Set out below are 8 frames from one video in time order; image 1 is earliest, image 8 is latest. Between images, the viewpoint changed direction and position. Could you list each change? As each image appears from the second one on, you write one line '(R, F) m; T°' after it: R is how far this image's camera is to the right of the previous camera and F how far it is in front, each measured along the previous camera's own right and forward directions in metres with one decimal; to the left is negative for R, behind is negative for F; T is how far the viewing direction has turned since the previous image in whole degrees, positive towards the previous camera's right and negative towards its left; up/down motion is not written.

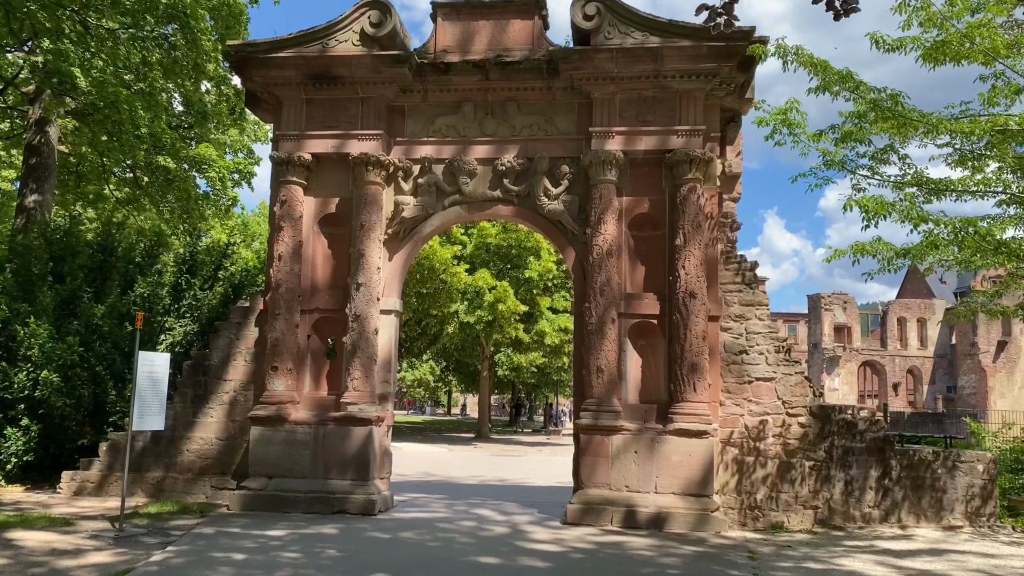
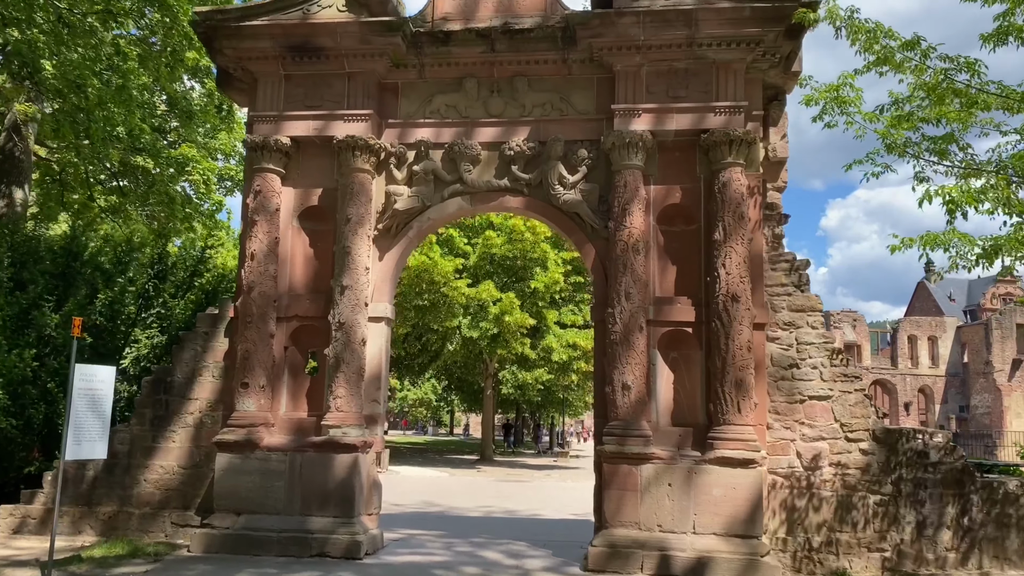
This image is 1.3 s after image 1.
(-0.1, +1.6) m; 0°
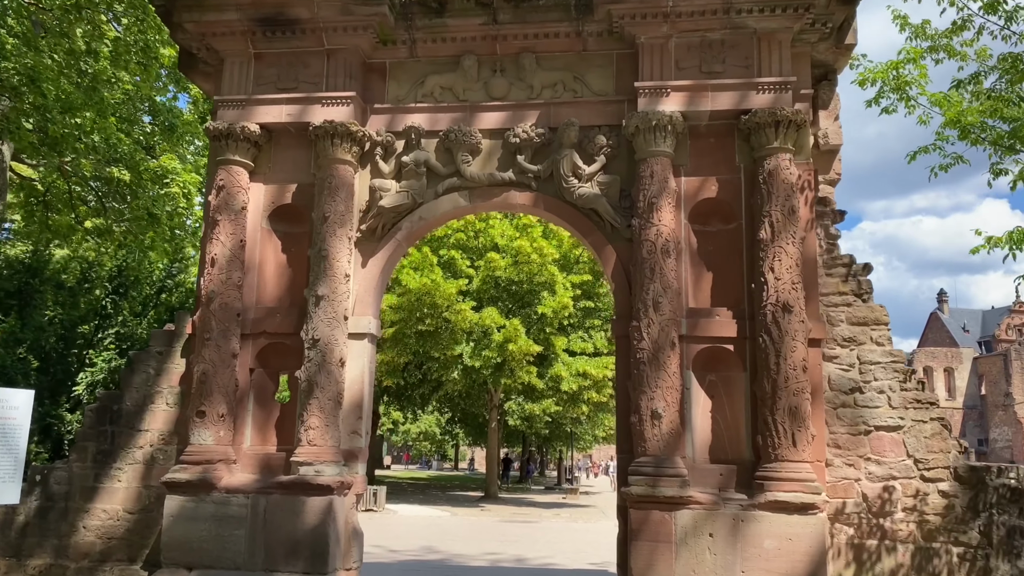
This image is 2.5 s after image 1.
(0.0, +1.5) m; 0°
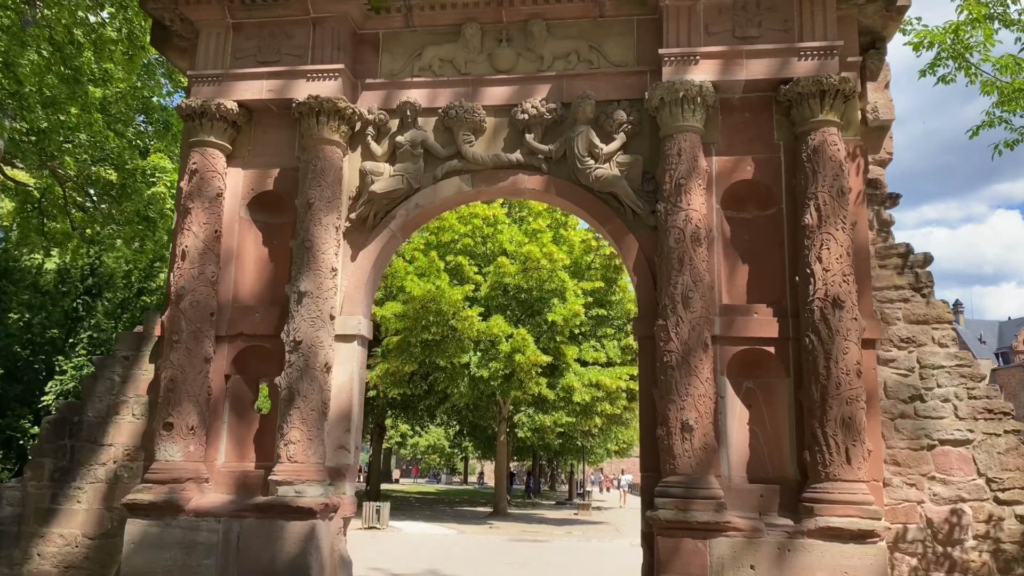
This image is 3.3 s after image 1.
(0.0, +1.0) m; -1°
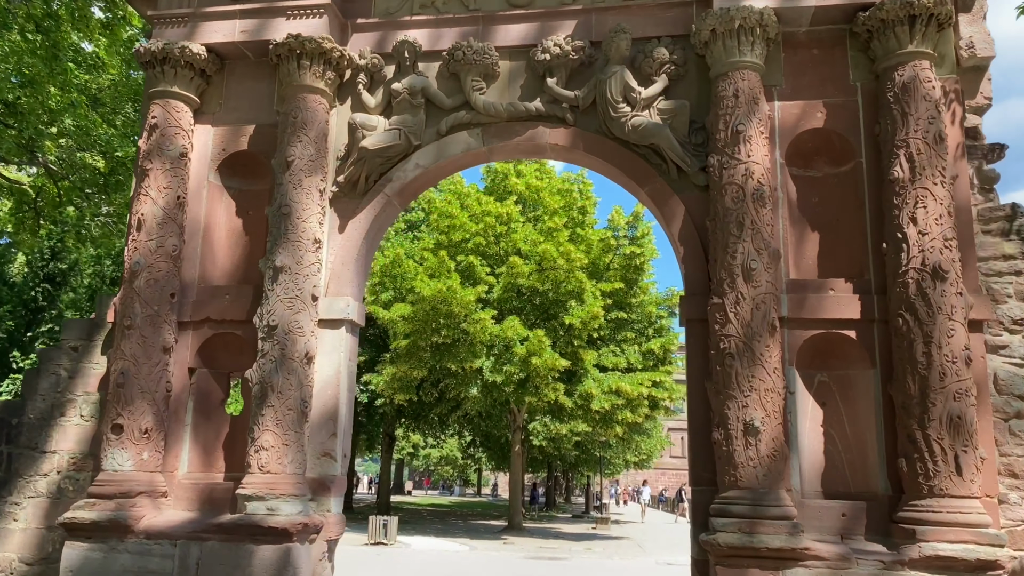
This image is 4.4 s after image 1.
(0.0, +1.2) m; -1°
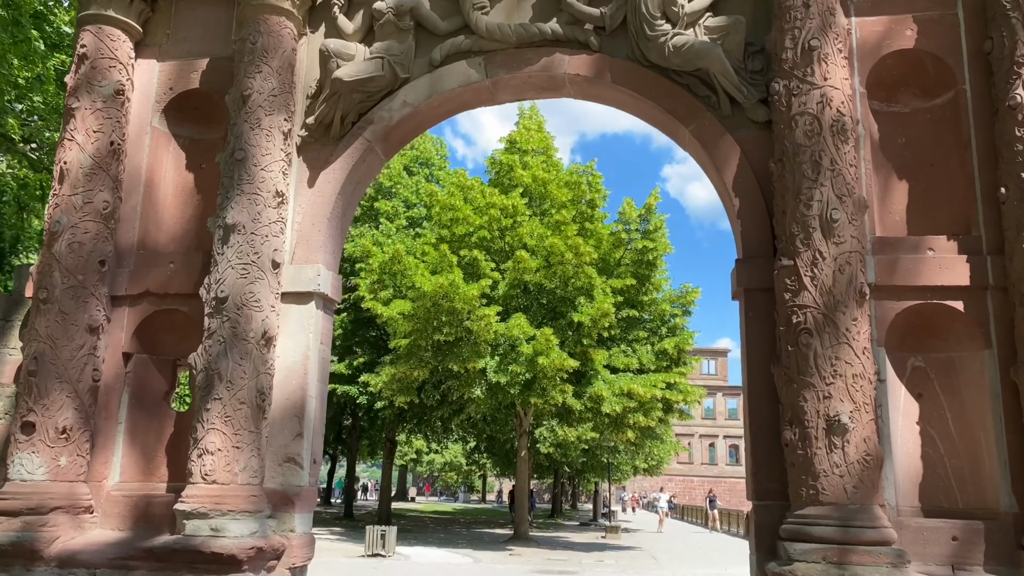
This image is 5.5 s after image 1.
(0.0, +1.2) m; 0°
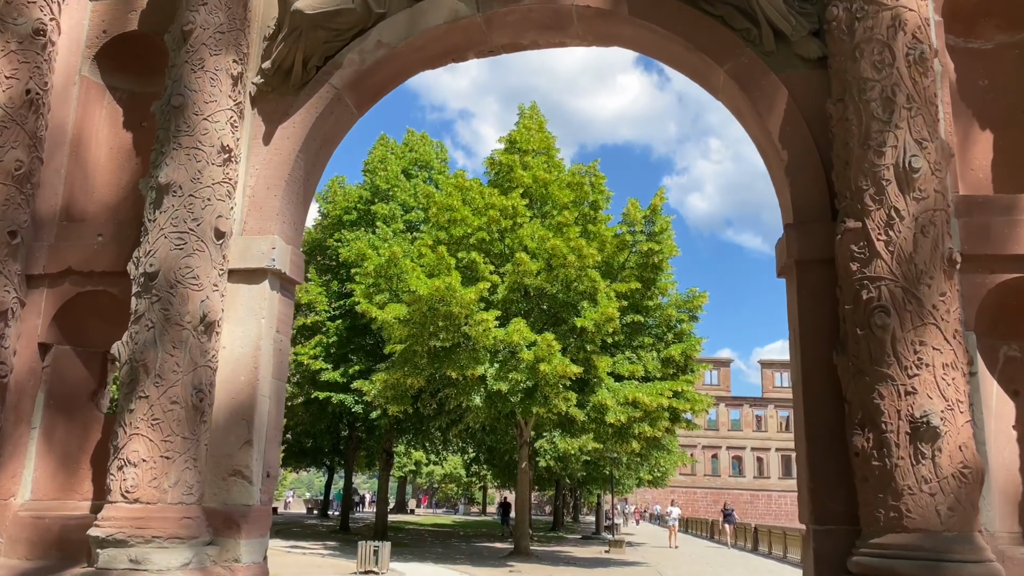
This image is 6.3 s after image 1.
(0.0, +0.9) m; 0°
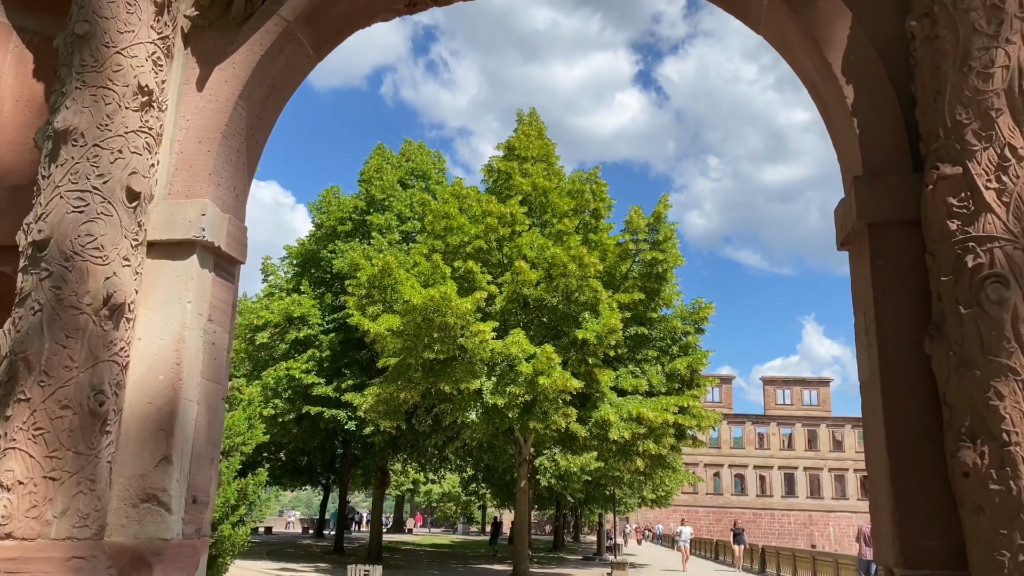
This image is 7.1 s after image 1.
(0.0, +0.8) m; 0°
